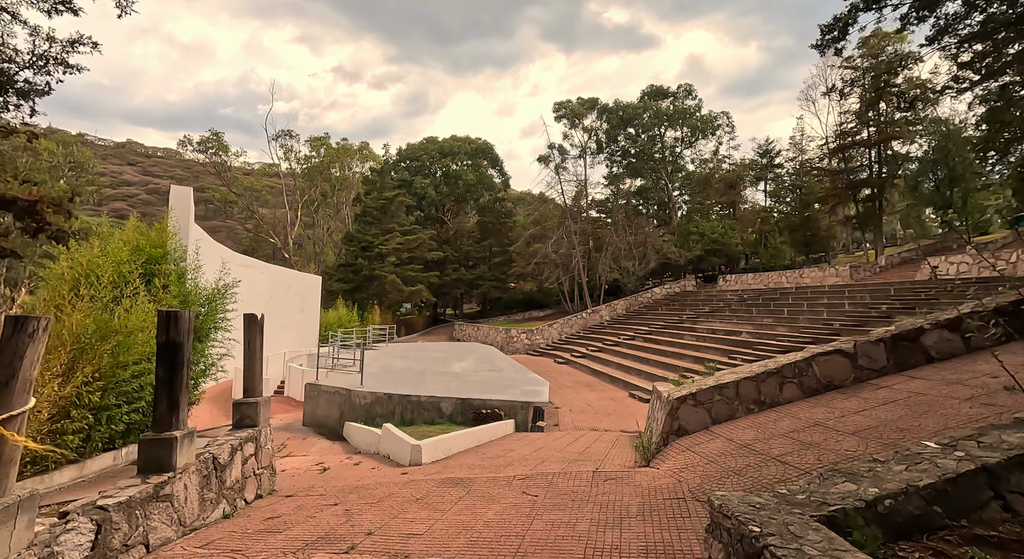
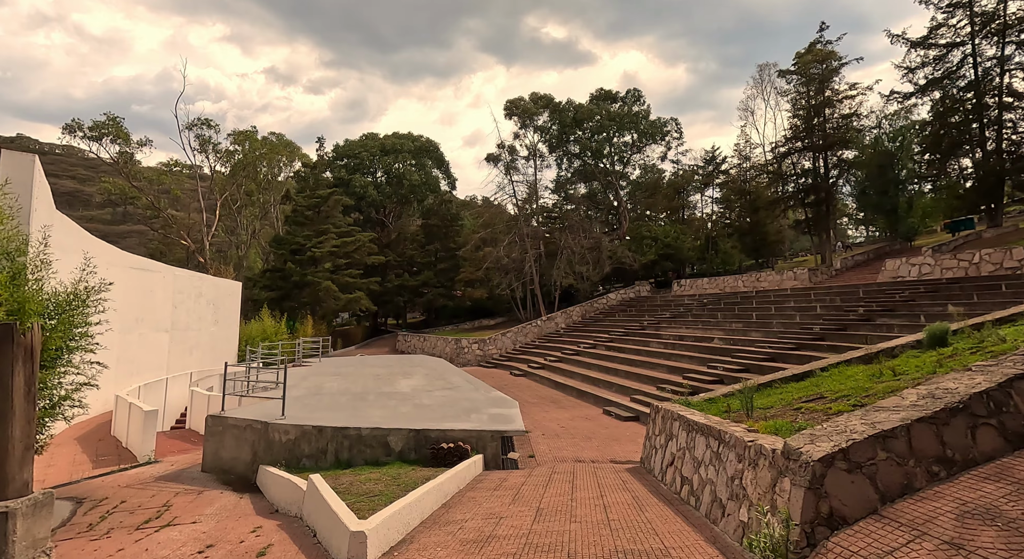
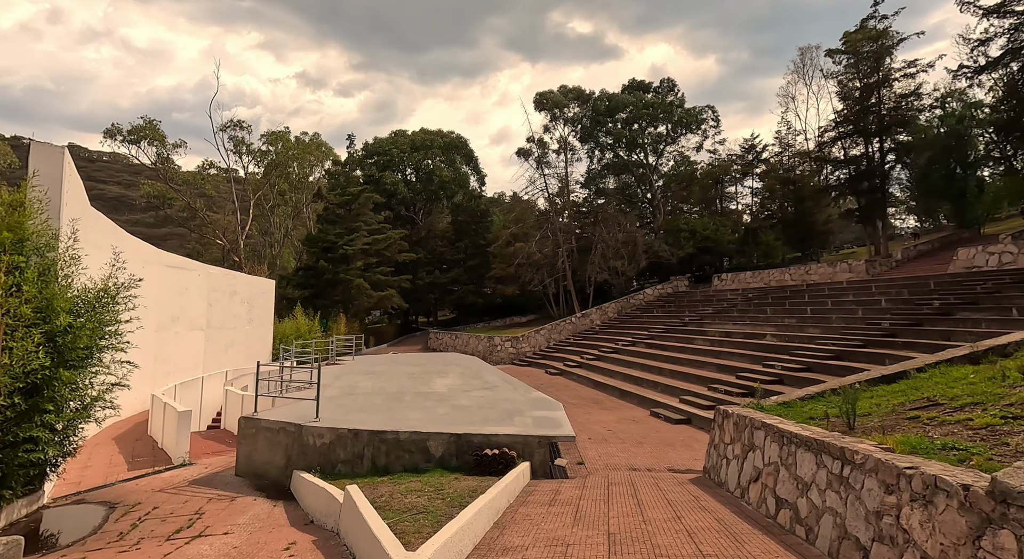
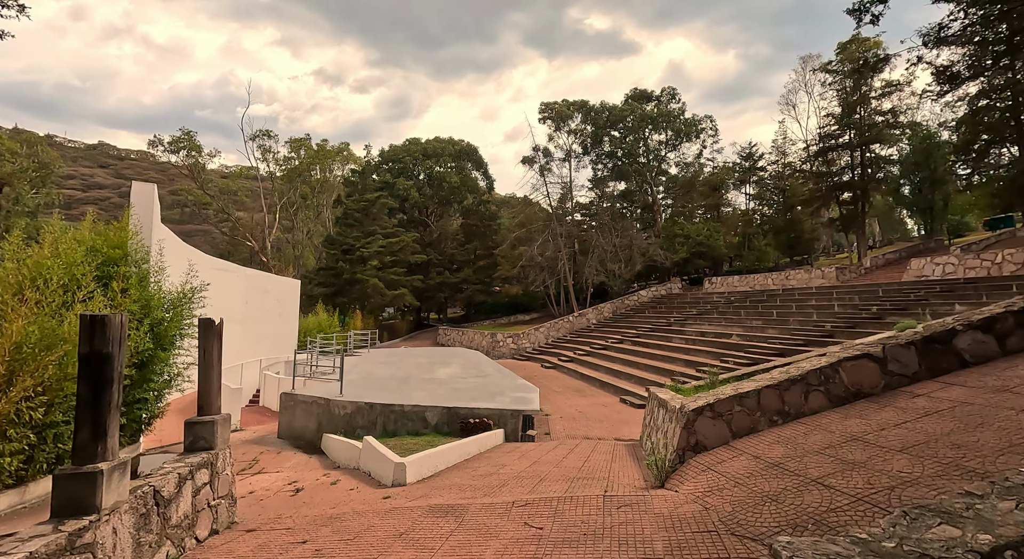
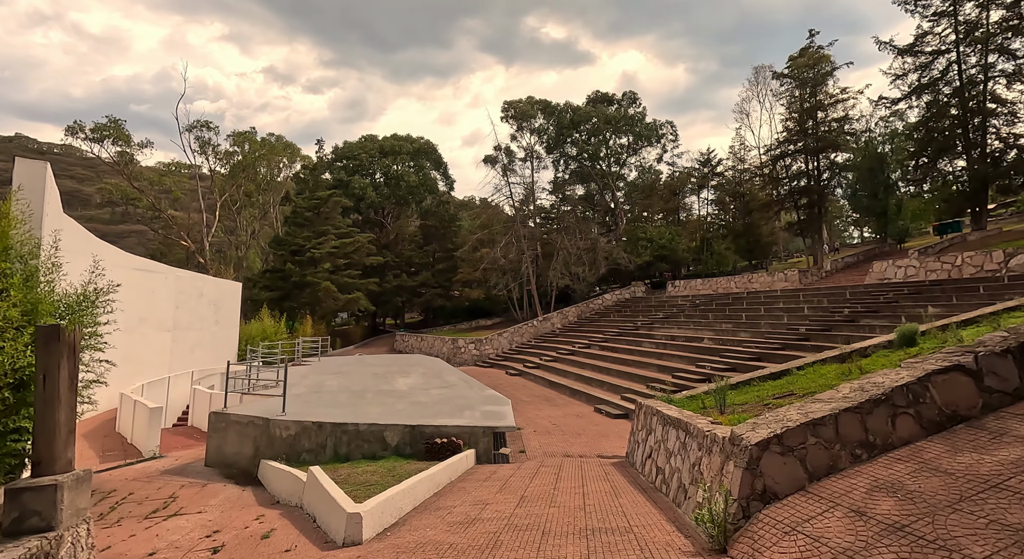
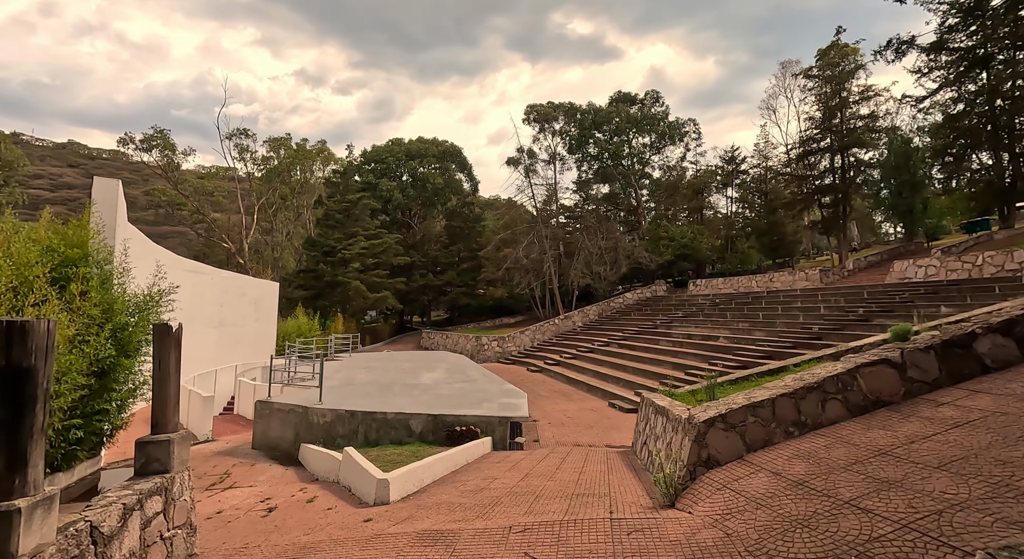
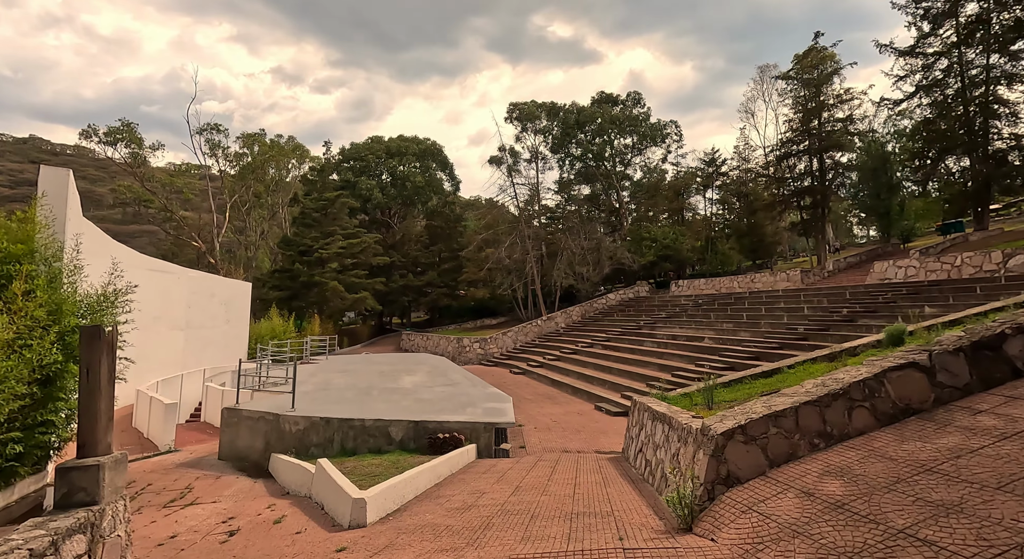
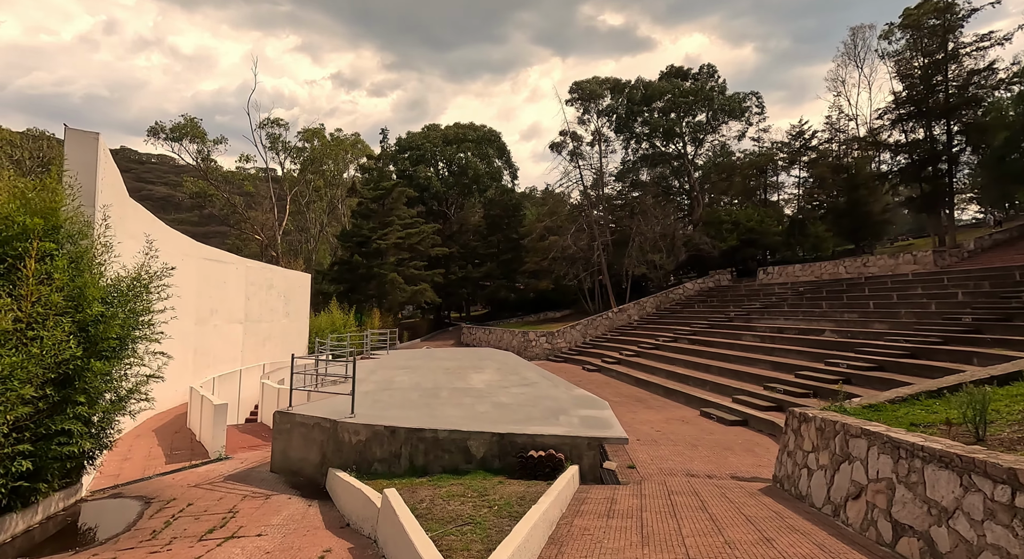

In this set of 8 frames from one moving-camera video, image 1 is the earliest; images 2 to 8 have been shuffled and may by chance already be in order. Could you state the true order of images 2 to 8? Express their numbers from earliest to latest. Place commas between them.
4, 6, 7, 5, 2, 3, 8
